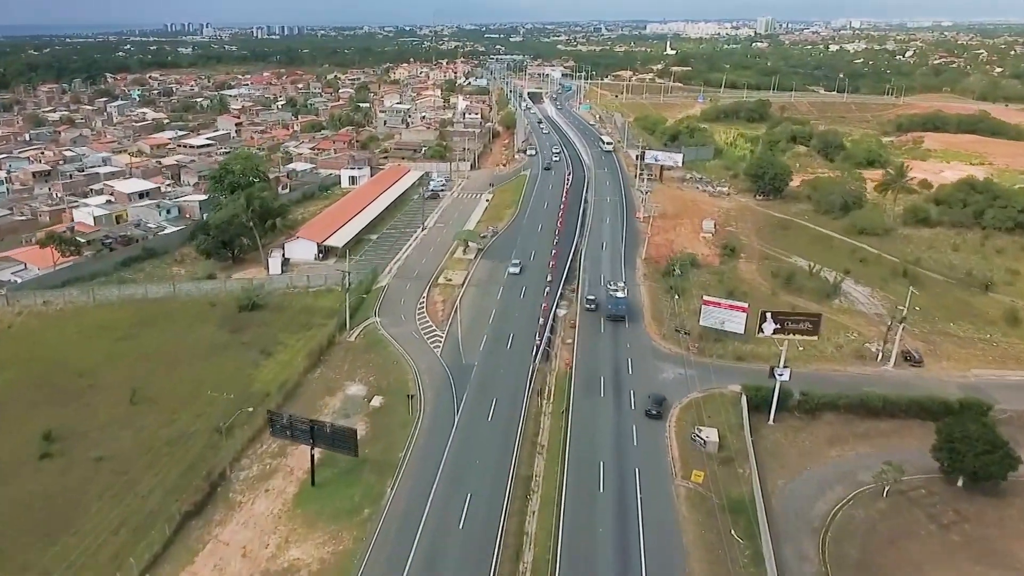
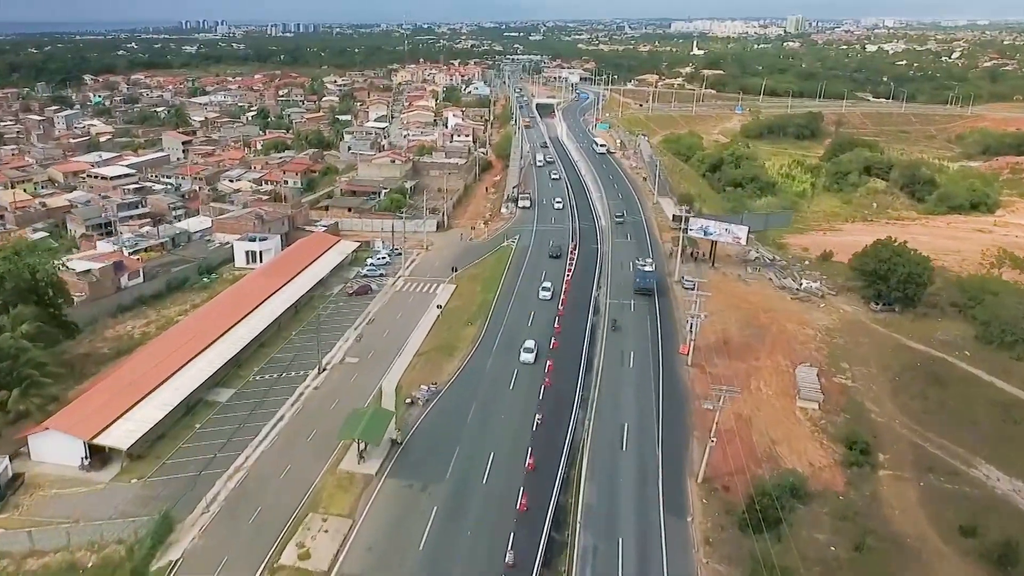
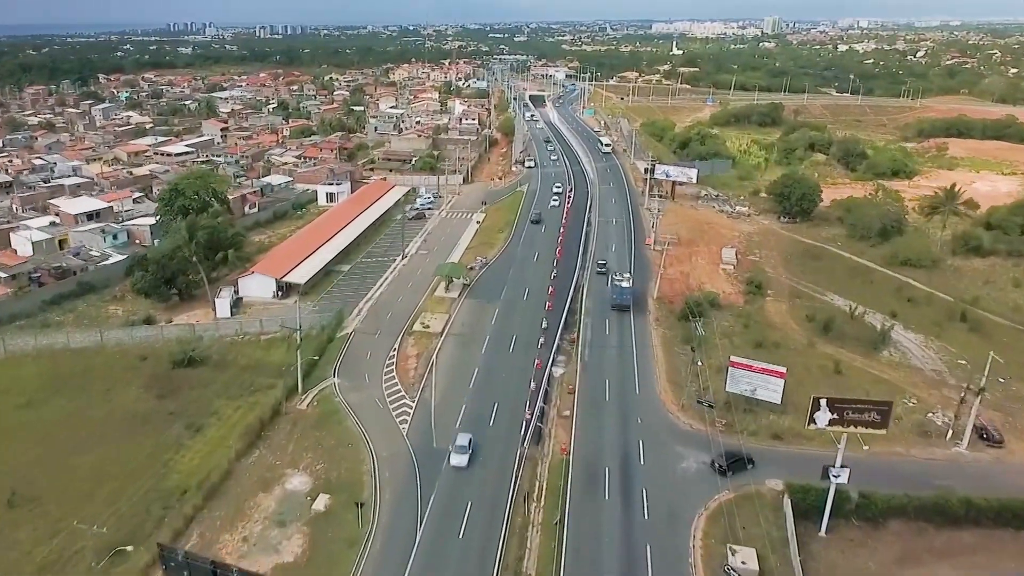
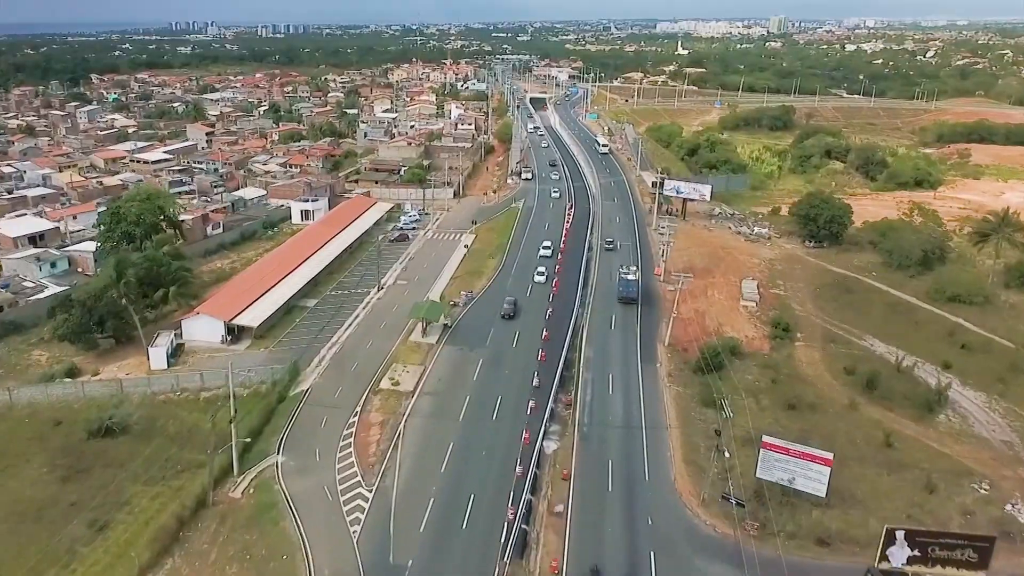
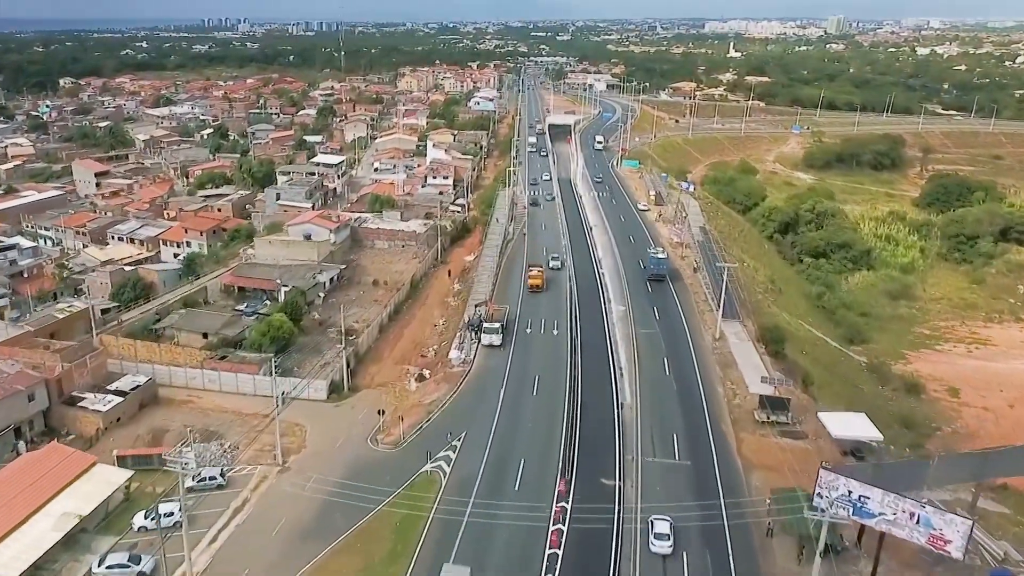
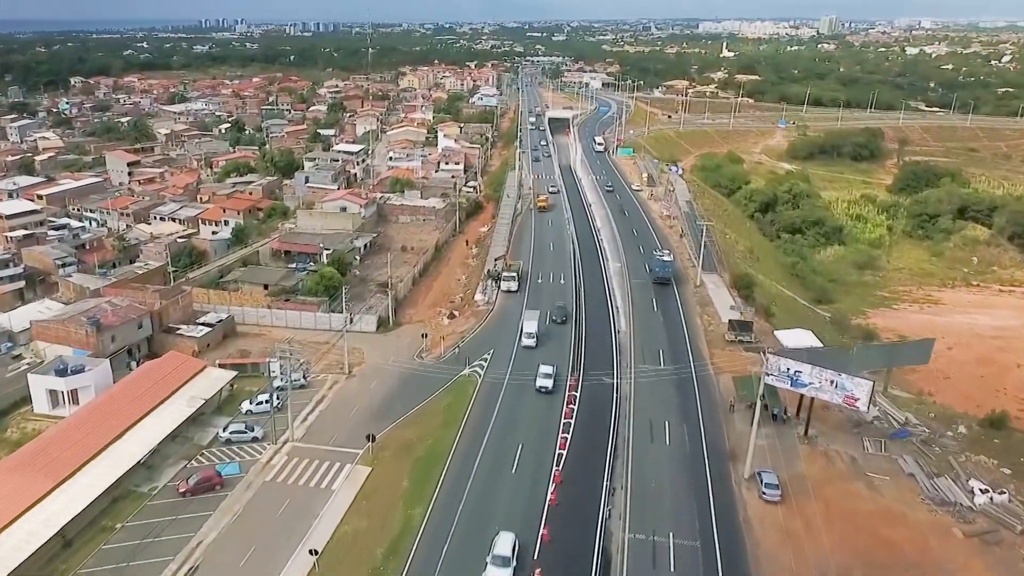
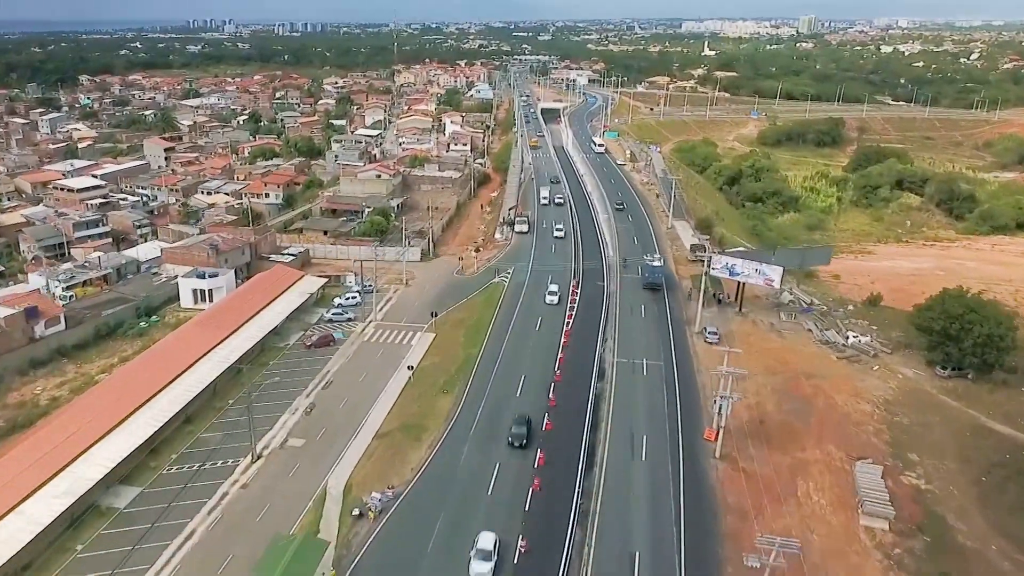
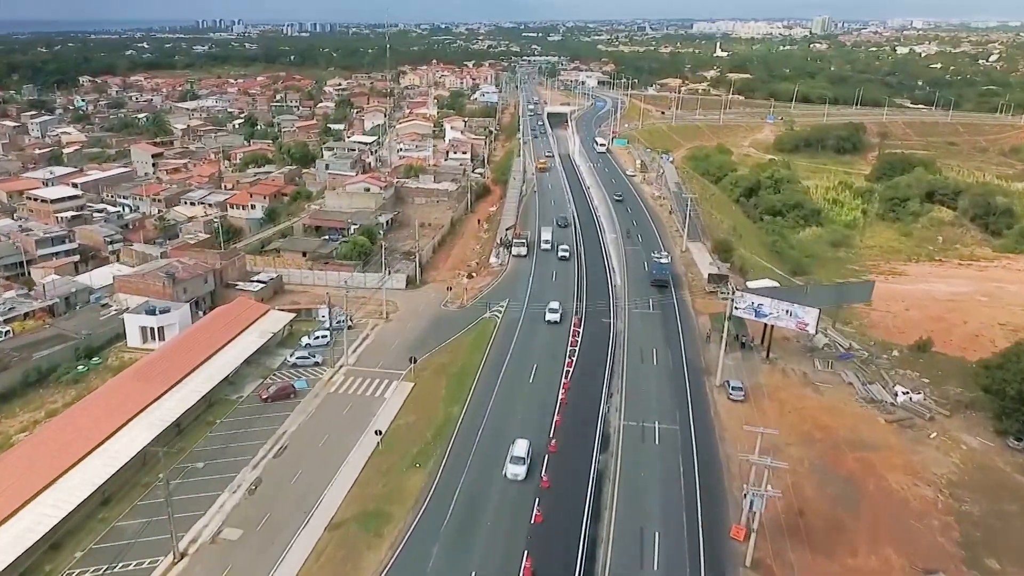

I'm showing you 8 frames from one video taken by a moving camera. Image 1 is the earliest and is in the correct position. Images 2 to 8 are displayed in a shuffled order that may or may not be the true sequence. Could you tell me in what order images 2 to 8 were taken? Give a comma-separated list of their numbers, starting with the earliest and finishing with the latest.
3, 4, 2, 7, 8, 6, 5
